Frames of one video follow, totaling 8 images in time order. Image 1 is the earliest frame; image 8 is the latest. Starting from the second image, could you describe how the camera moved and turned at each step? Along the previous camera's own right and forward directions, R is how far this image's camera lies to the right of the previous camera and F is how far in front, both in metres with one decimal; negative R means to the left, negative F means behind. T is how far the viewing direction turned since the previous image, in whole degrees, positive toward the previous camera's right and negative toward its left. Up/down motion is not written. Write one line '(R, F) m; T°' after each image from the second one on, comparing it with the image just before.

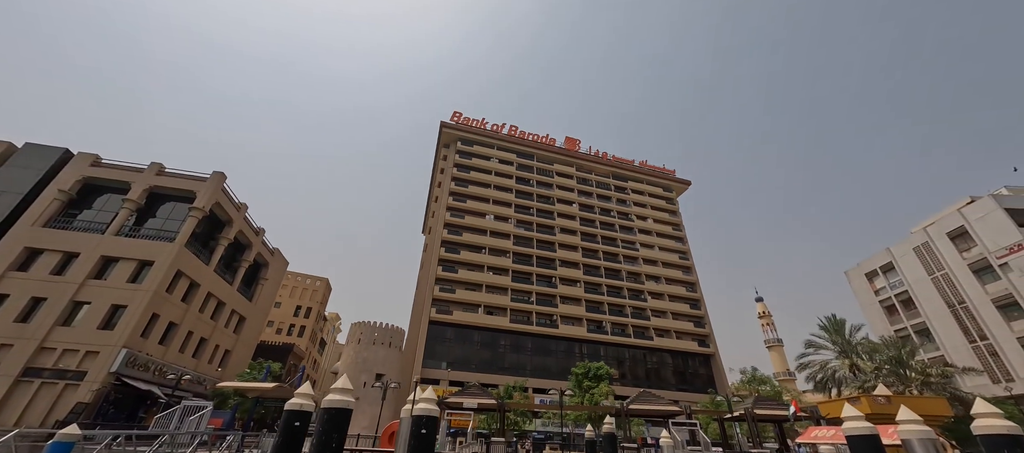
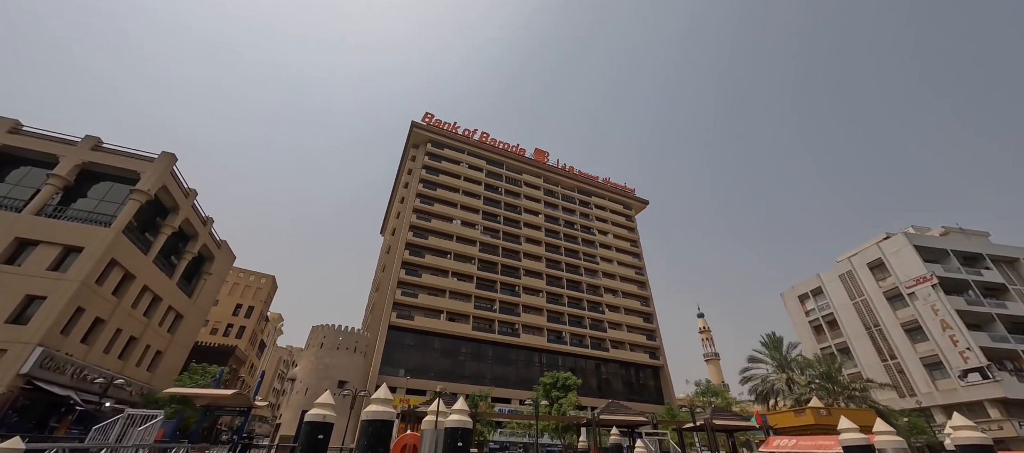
(-1.7, +0.1) m; +7°
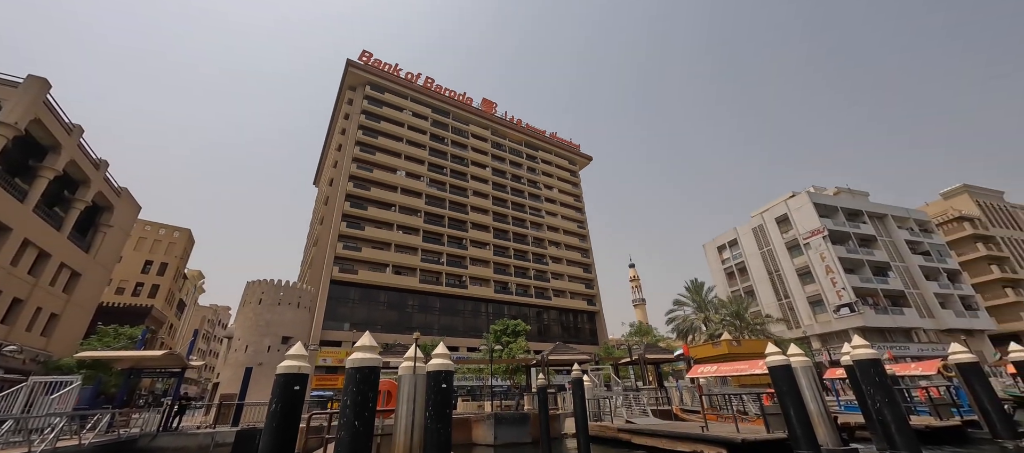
(-0.7, +0.2) m; +9°
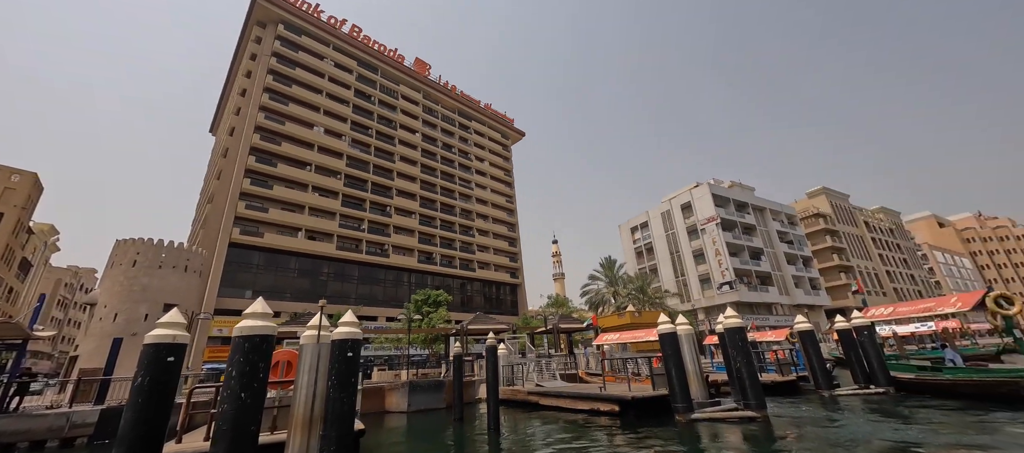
(+0.2, 0.0) m; +11°
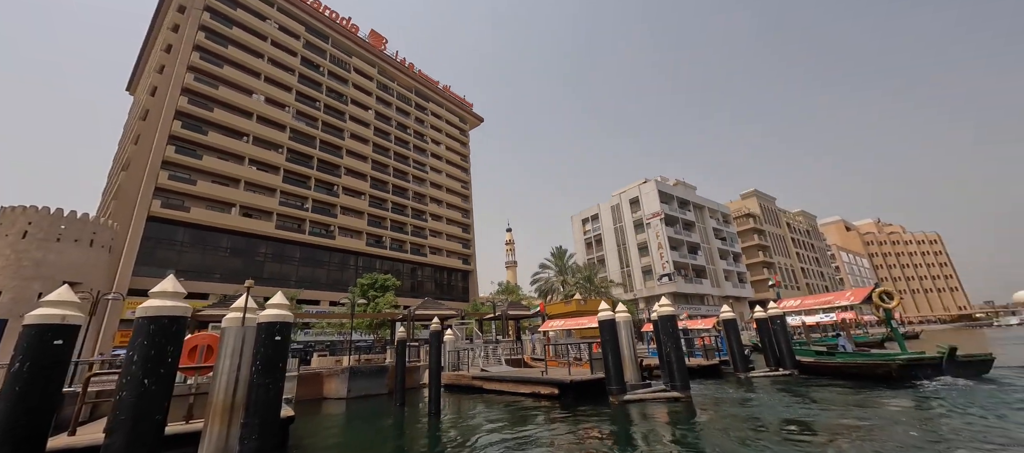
(+0.2, 0.0) m; +7°
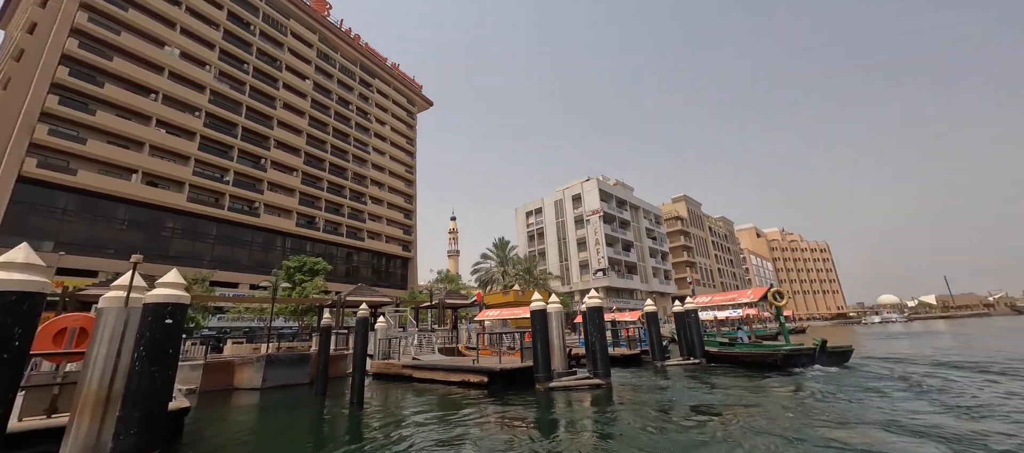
(+0.2, +0.1) m; +8°
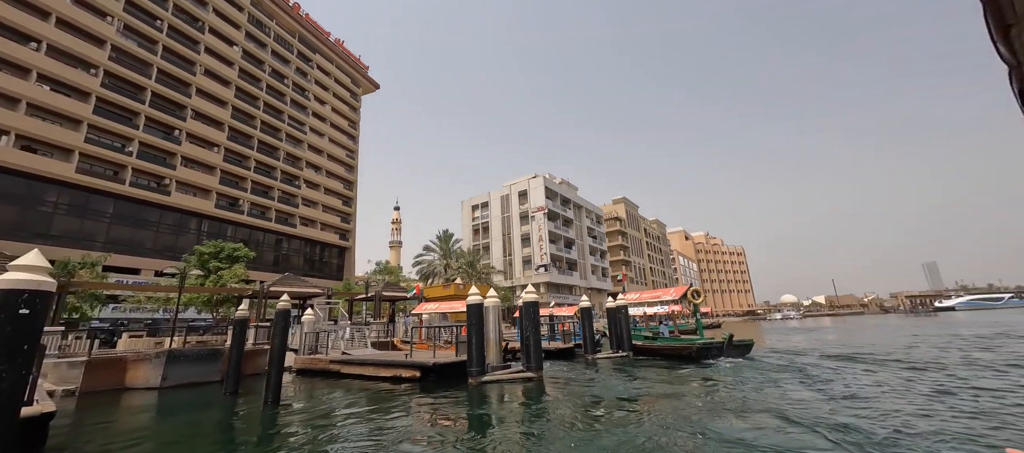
(+0.2, +0.1) m; +8°
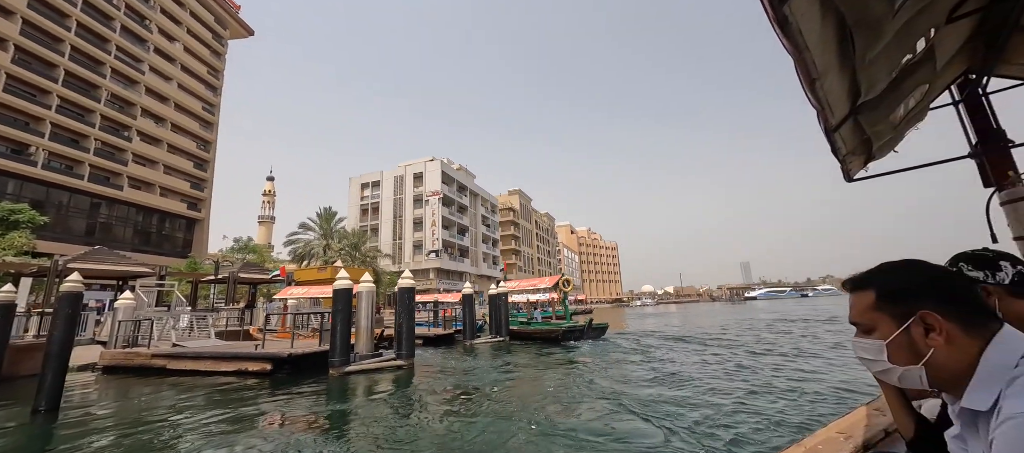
(+0.4, +0.3) m; +16°
